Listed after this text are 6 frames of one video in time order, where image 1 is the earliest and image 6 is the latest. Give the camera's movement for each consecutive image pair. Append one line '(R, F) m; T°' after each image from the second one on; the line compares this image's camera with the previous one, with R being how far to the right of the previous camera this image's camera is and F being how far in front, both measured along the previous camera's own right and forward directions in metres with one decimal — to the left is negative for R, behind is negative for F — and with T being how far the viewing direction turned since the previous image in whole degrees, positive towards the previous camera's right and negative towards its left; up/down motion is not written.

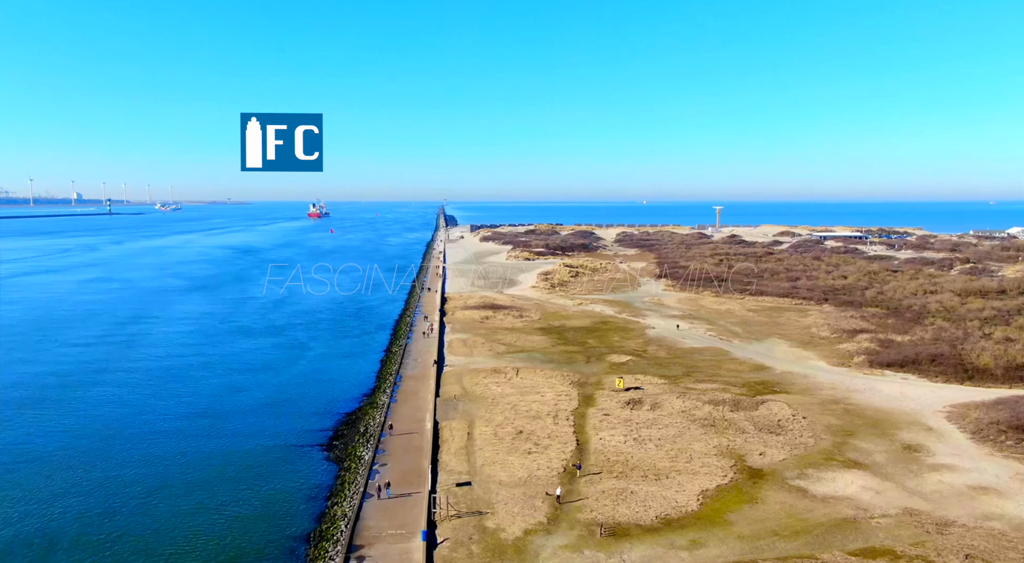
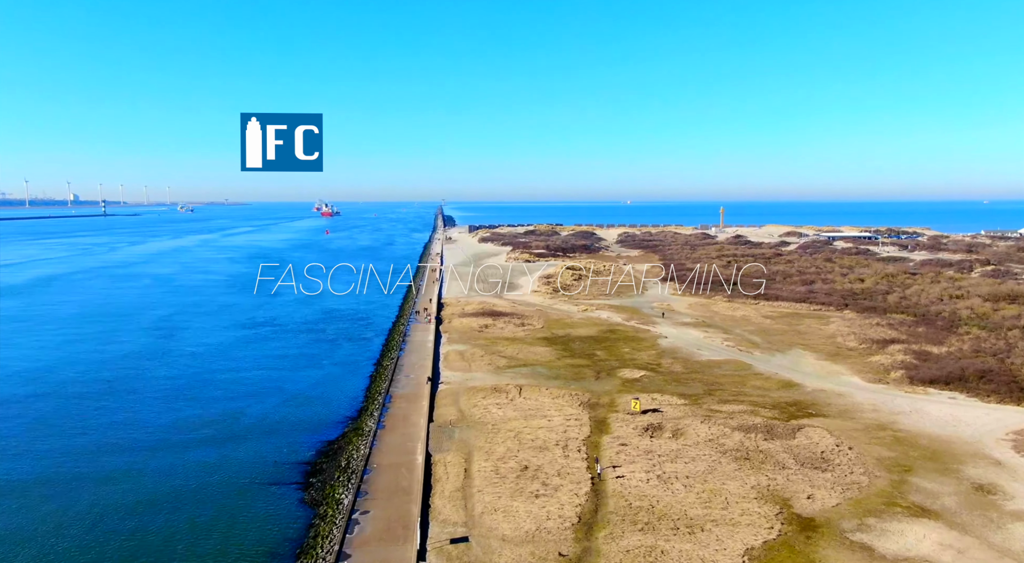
(-0.1, +2.7) m; 0°
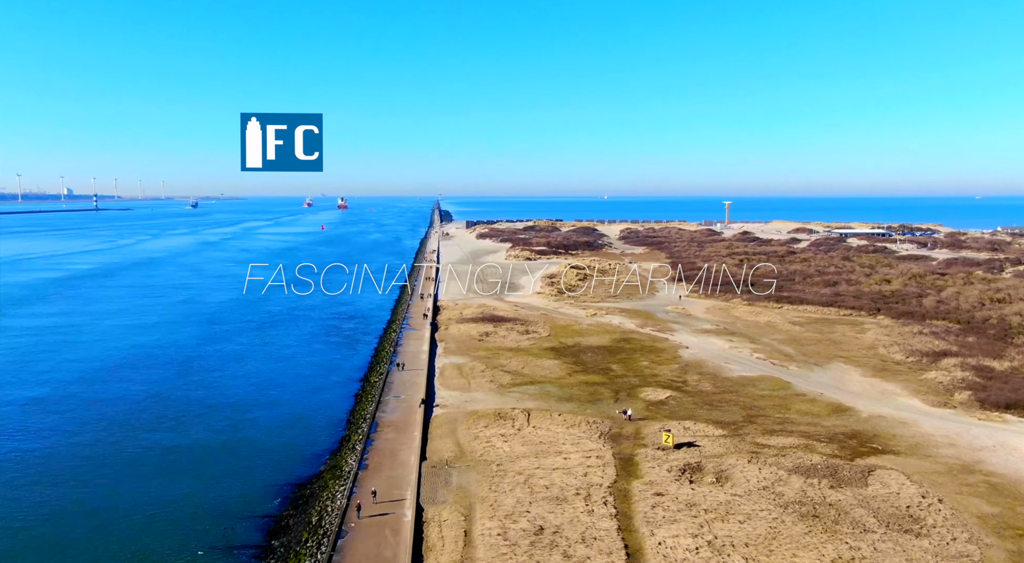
(-0.3, +3.5) m; 0°
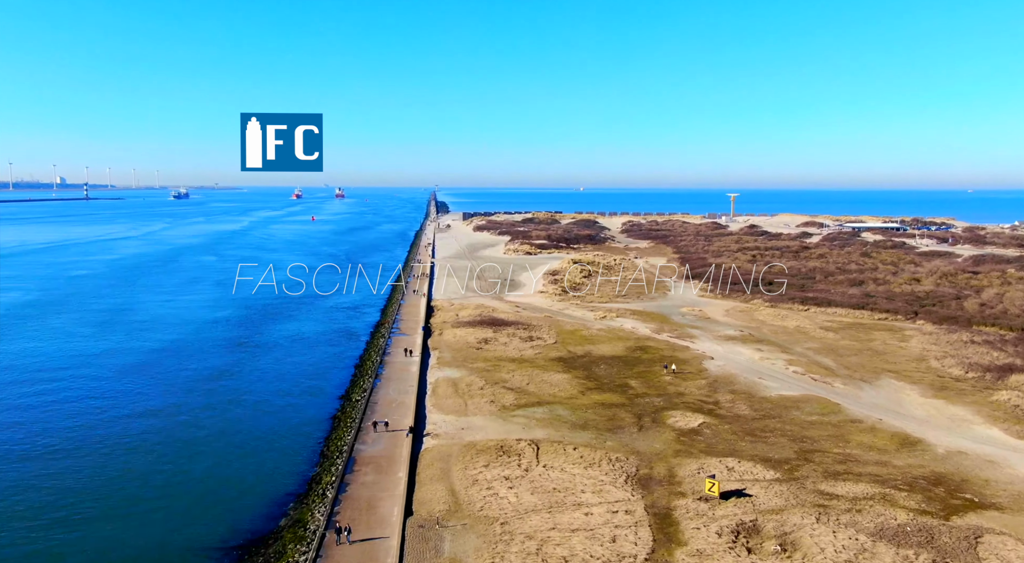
(-0.2, +3.6) m; 0°
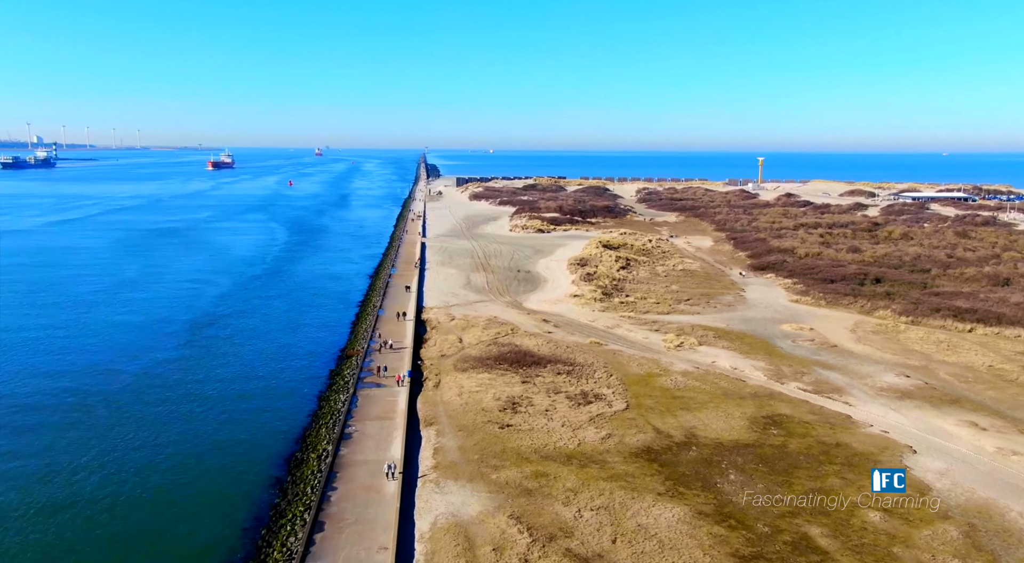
(-1.4, +12.0) m; +1°
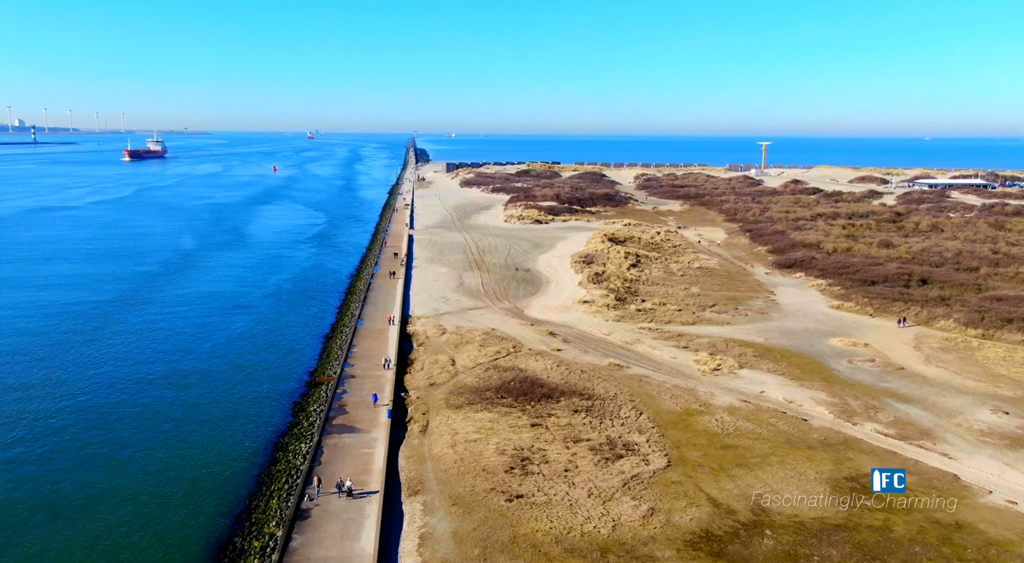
(-0.4, +4.2) m; +1°
